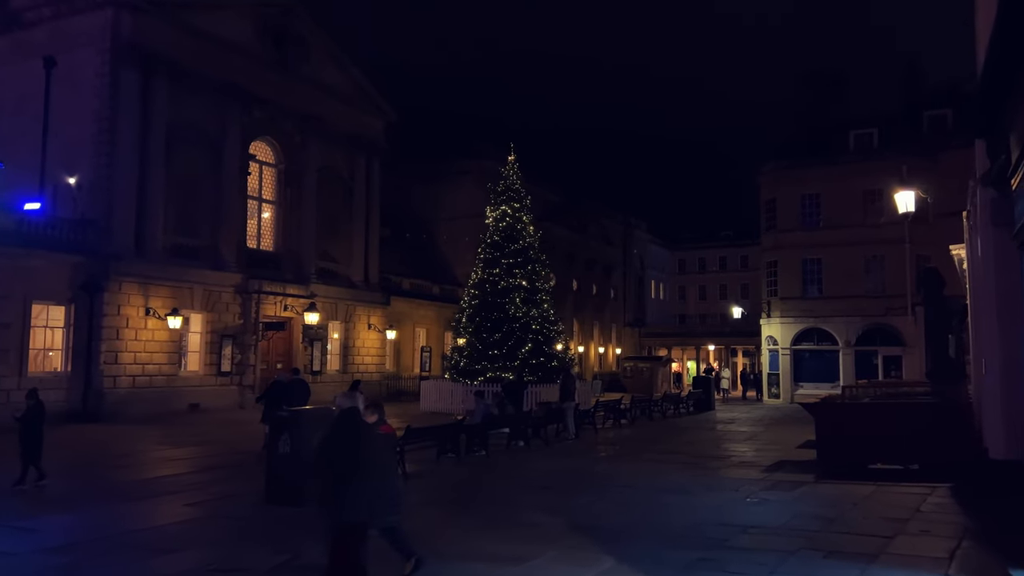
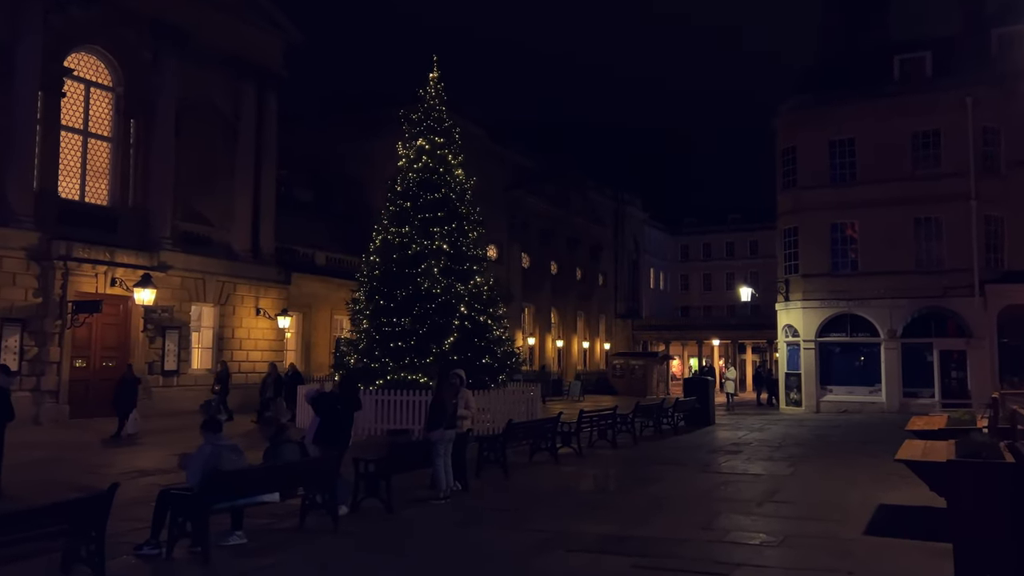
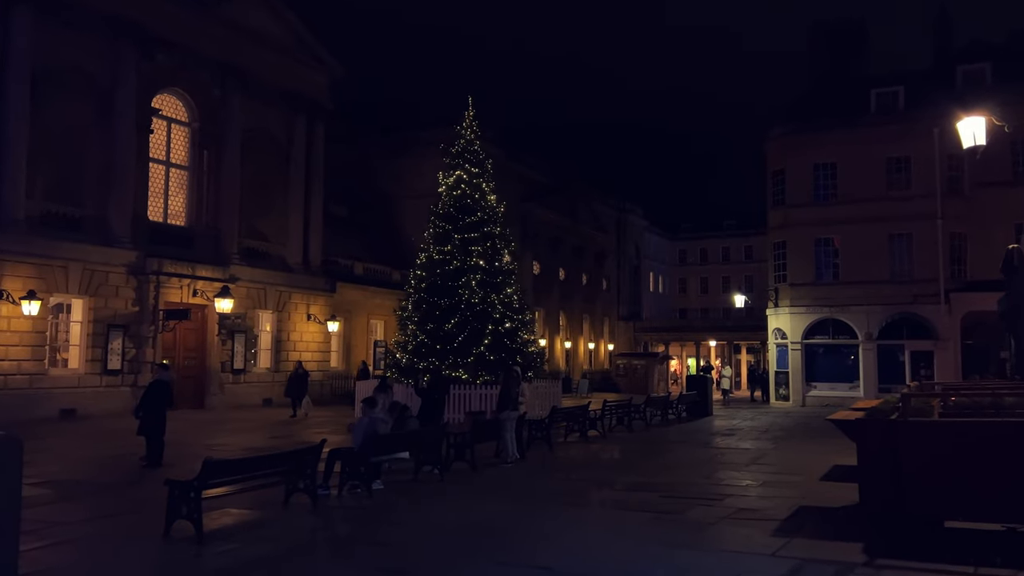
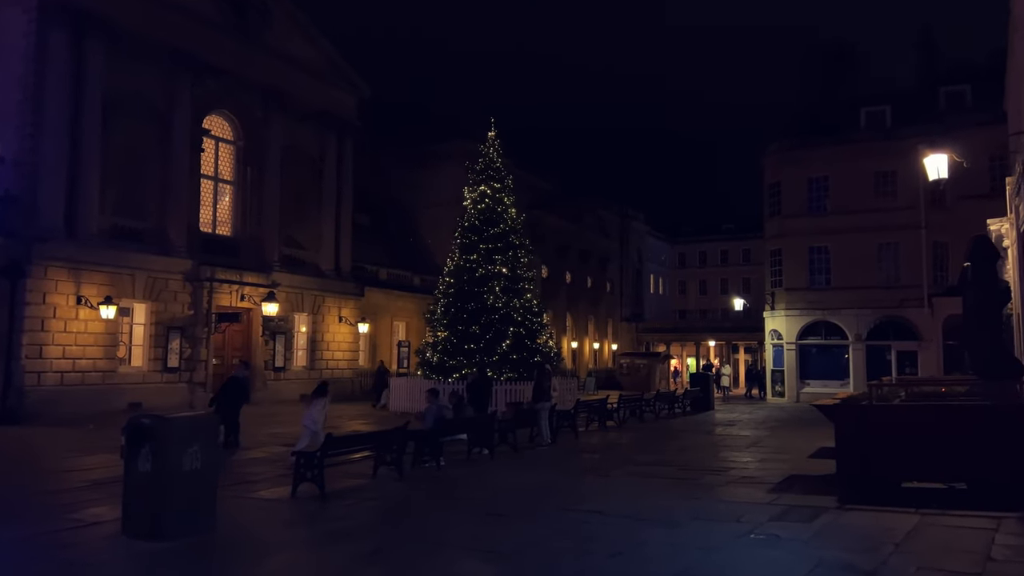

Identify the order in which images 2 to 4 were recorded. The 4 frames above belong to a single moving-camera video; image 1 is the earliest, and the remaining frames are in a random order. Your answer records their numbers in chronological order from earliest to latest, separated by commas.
4, 3, 2
